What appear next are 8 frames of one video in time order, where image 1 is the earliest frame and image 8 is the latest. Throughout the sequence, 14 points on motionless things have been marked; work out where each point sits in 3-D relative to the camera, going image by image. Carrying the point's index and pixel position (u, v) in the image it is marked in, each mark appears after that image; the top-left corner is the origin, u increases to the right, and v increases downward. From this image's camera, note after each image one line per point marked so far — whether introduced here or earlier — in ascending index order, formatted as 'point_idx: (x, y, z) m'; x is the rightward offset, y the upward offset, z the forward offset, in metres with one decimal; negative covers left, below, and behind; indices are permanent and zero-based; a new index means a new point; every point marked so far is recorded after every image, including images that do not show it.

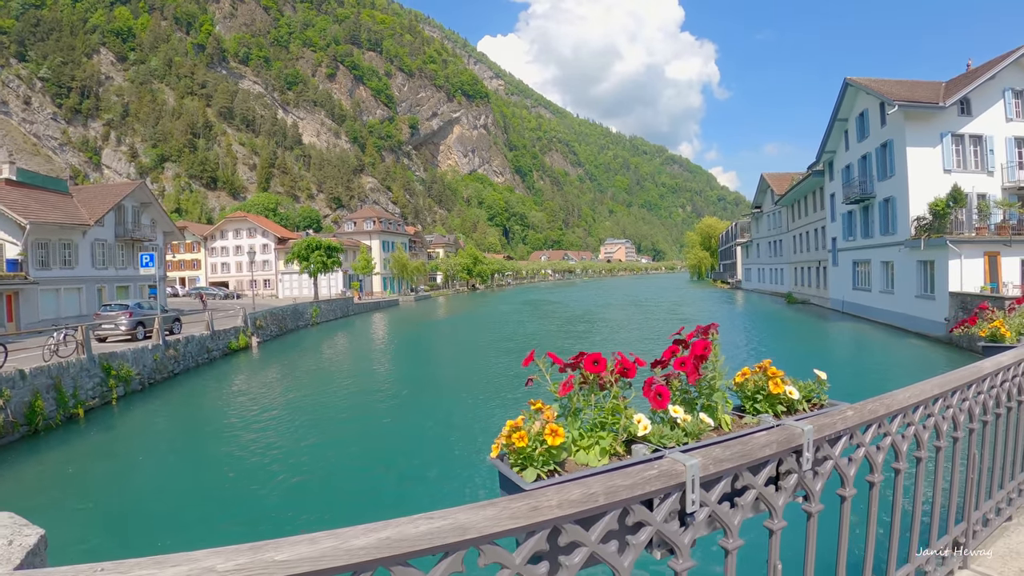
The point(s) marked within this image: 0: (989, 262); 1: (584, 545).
0: (+16.8, +0.9, +18.7) m
1: (+0.2, -0.7, +1.5) m
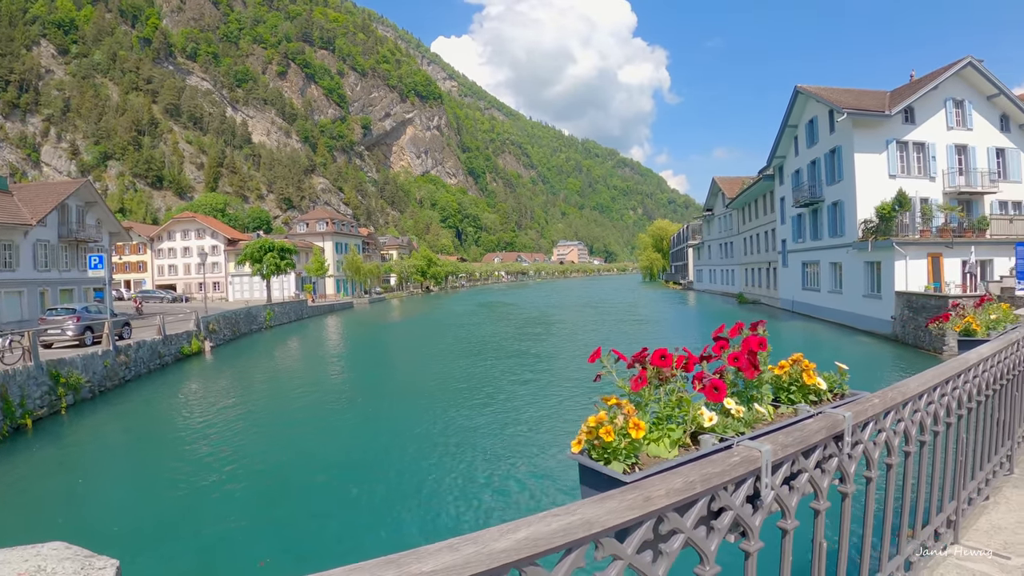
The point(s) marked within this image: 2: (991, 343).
0: (+15.7, +1.0, +20.0) m
1: (+0.5, -0.7, +1.5) m
2: (+3.5, -0.4, +3.8) m
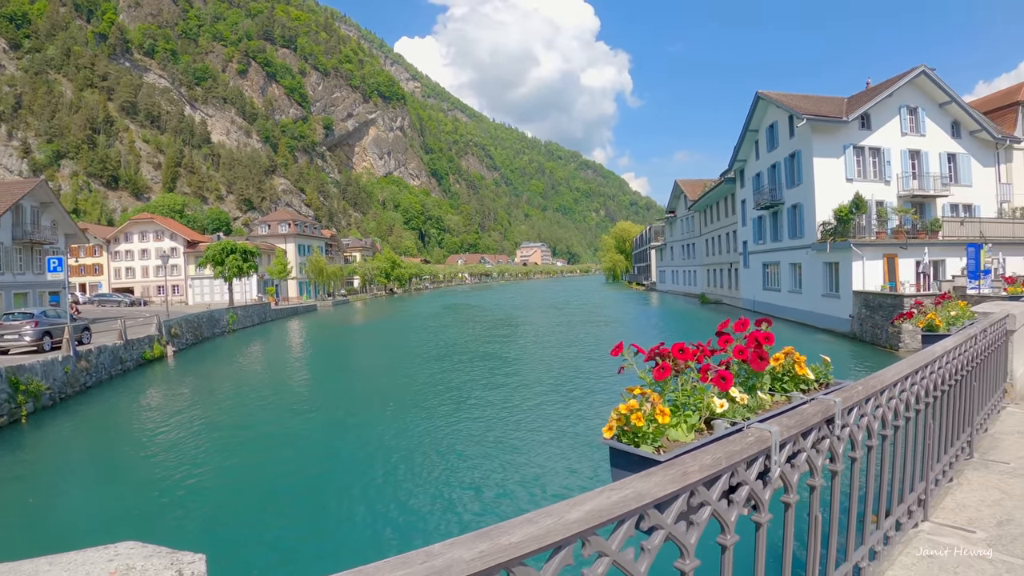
0: (+14.7, +1.0, +21.0) m
1: (+0.6, -0.7, +1.6) m
2: (+3.5, -0.4, +4.2) m
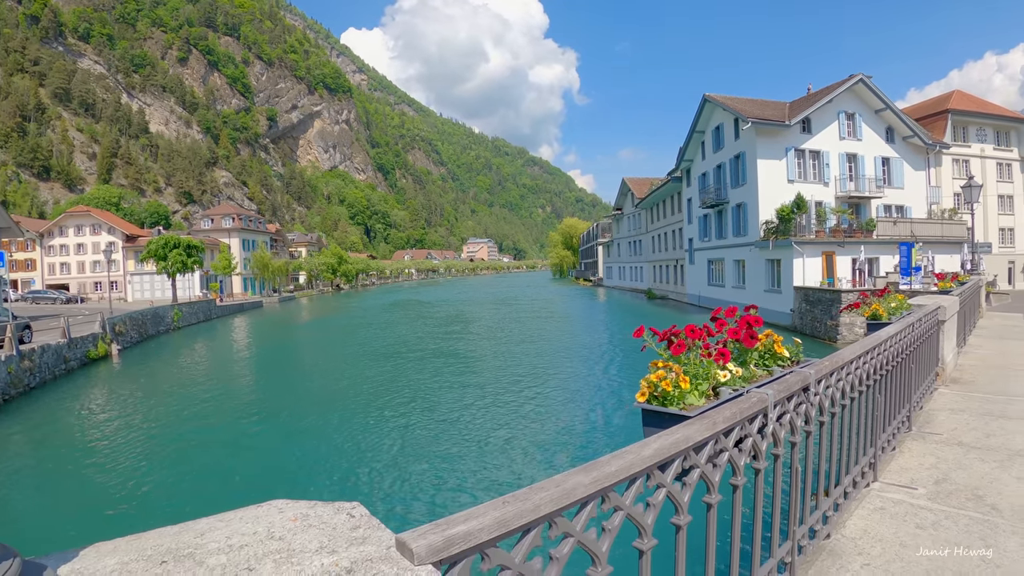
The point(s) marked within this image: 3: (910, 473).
0: (+13.2, +1.2, +22.5) m
1: (+0.8, -0.6, +2.0) m
2: (+3.4, -0.4, +4.8) m
3: (+3.2, -1.5, +4.2) m
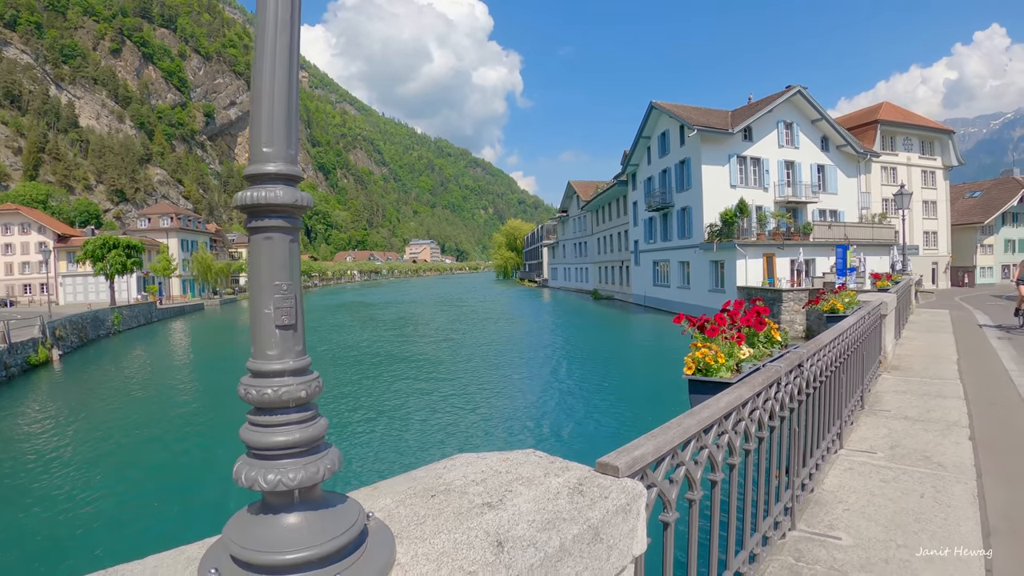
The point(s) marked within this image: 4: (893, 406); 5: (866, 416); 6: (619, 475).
0: (+11.6, +1.2, +24.1) m
1: (+1.2, -0.6, +2.5) m
2: (+3.5, -0.3, +5.5) m
3: (+3.3, -1.4, +5.0) m
4: (+4.4, -1.4, +6.2) m
5: (+3.9, -1.4, +5.8) m
6: (+0.3, -0.5, +1.5) m
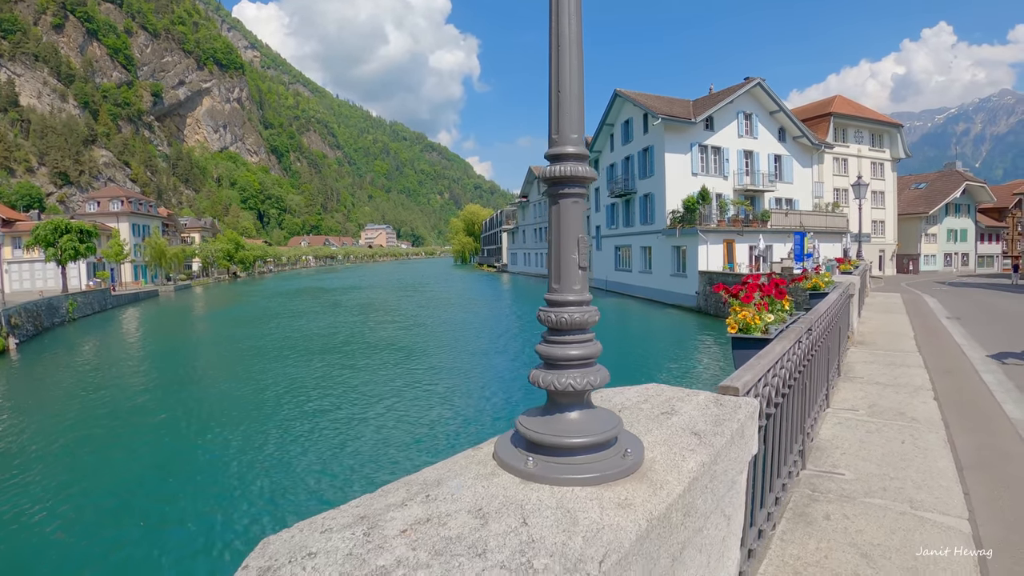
0: (+10.6, +1.9, +25.2) m
1: (+1.6, -0.4, +3.0) m
2: (+3.7, -0.1, +6.1) m
3: (+3.6, -1.2, +5.6) m
4: (+4.6, -1.1, +6.9) m
5: (+4.1, -1.1, +6.5) m
6: (+0.8, -0.4, +1.9) m
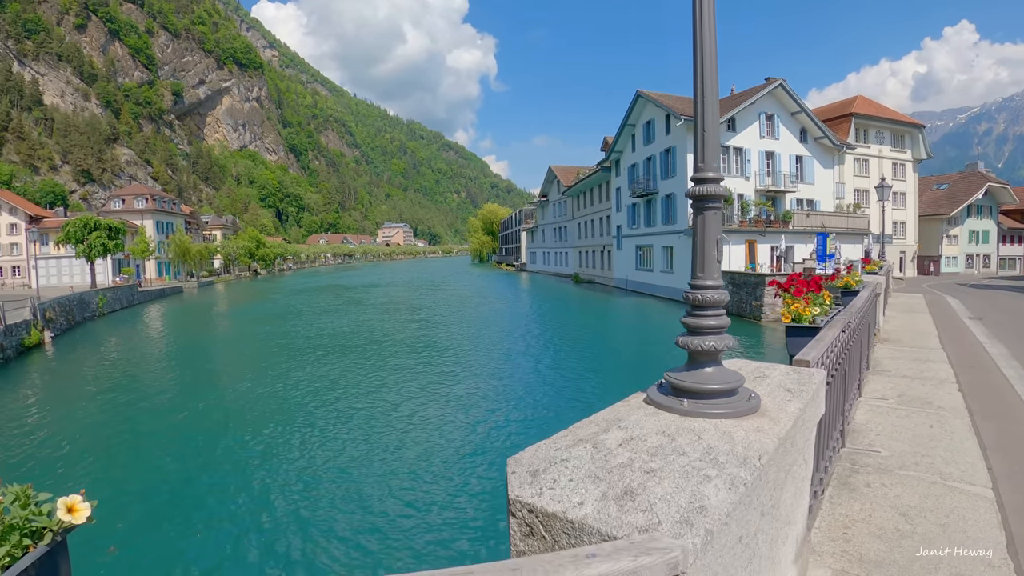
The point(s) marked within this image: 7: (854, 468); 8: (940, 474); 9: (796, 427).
0: (+11.7, +1.9, +25.4) m
1: (+2.1, -0.4, +3.5) m
2: (+4.4, -0.1, +6.5) m
3: (+4.2, -1.2, +6.0) m
4: (+5.2, -1.1, +7.3) m
5: (+4.7, -1.1, +6.9) m
6: (+1.3, -0.3, +2.3) m
7: (+2.5, -1.3, +3.8) m
8: (+3.0, -1.3, +3.7) m
9: (+1.0, -0.5, +1.8) m
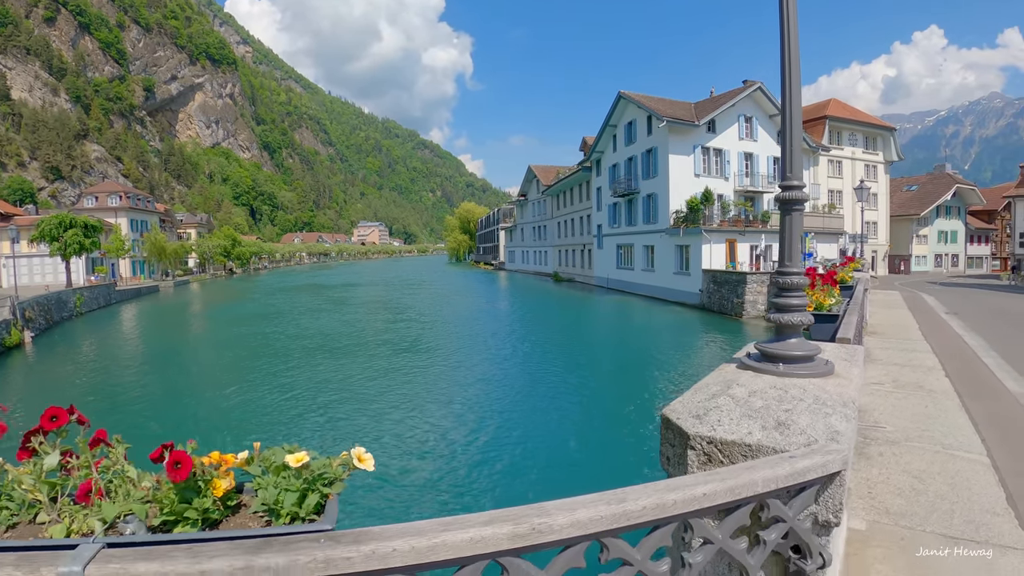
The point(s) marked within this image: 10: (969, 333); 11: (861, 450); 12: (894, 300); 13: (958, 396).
0: (+11.2, +2.1, +26.2) m
1: (+2.5, -0.3, +3.9) m
2: (+4.7, 0.0, +7.1) m
3: (+4.5, -1.1, +6.5) m
4: (+5.5, -1.0, +7.8) m
5: (+5.0, -1.1, +7.4) m
6: (+1.8, -0.3, +2.8) m
7: (+2.9, -1.2, +4.3) m
8: (+3.4, -1.3, +4.2) m
9: (+1.4, -0.4, +2.2) m
10: (+9.7, -0.9, +11.2) m
11: (+2.7, -1.3, +4.1) m
12: (+12.3, -0.4, +16.9) m
13: (+4.9, -1.2, +5.8) m
